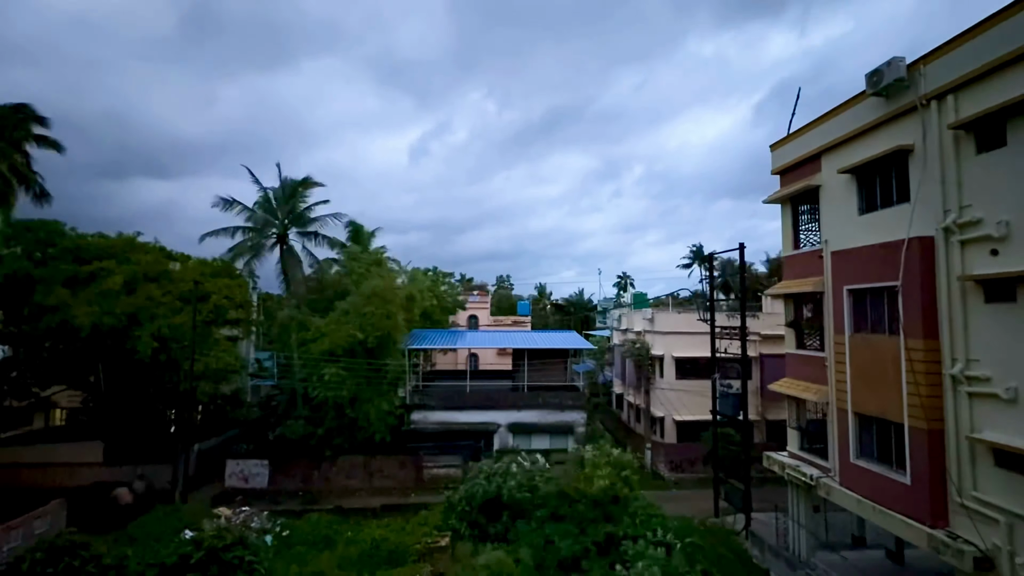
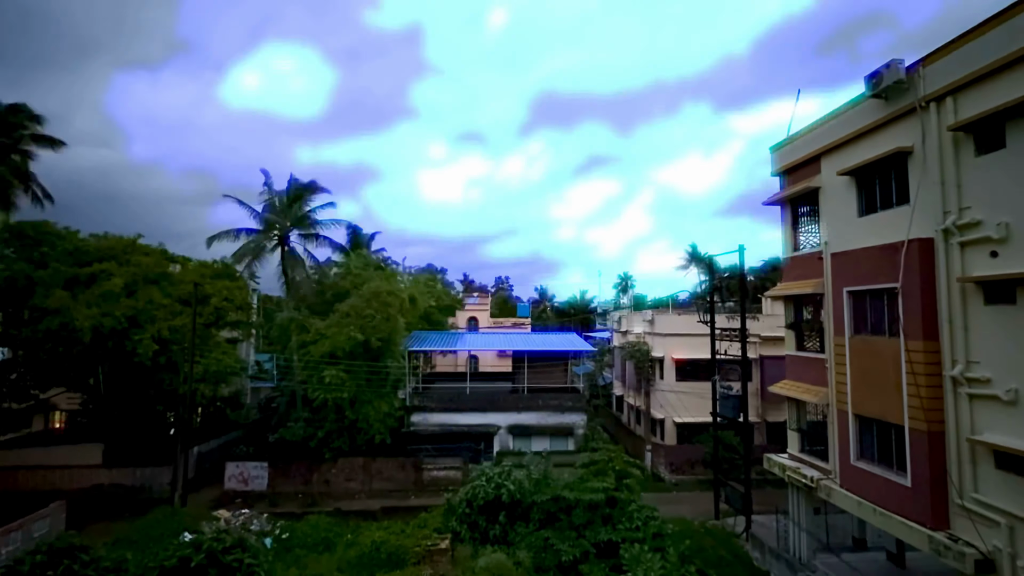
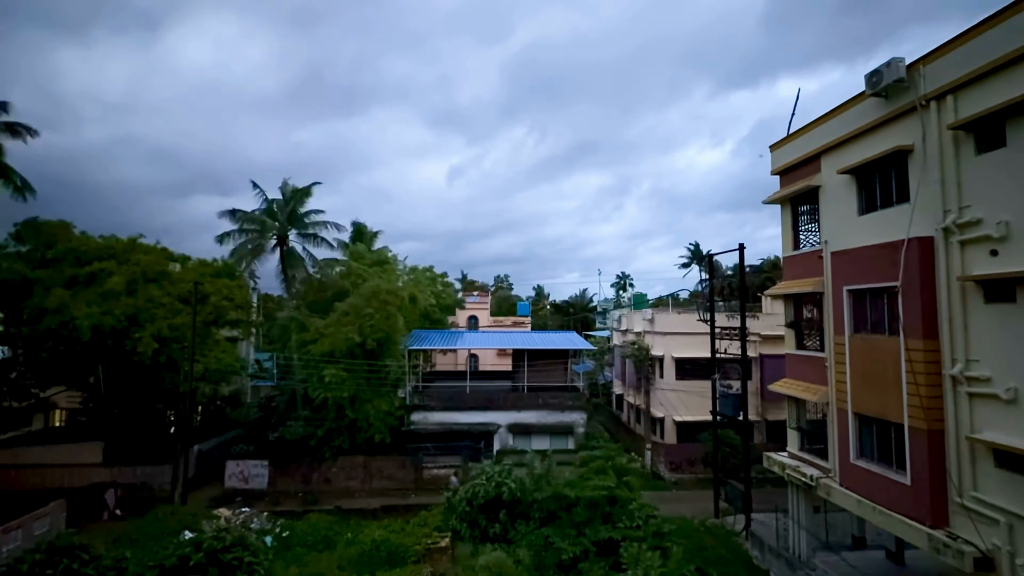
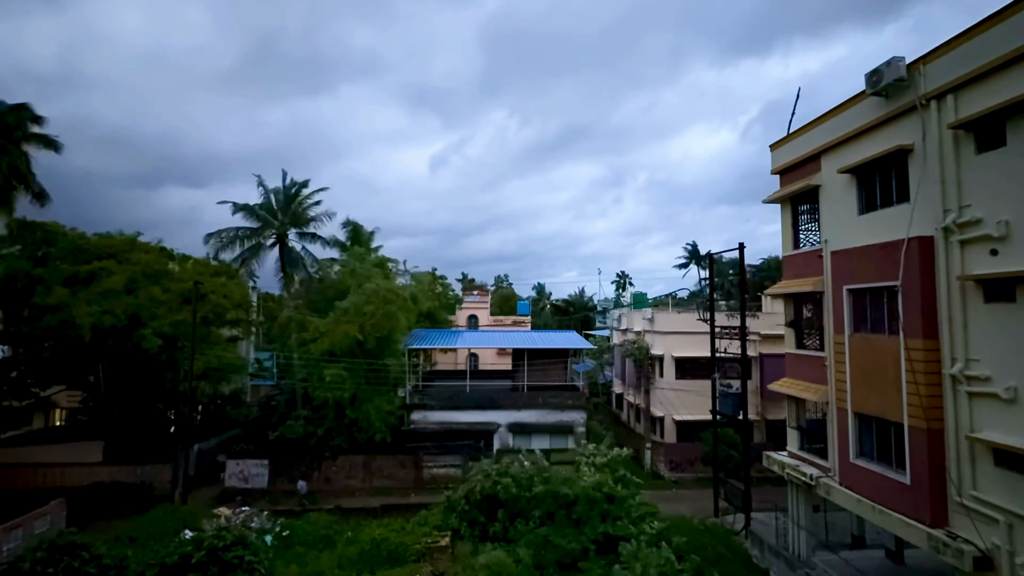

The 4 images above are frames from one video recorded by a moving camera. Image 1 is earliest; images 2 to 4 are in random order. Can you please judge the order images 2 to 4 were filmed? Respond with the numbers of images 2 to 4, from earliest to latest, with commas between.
4, 3, 2
